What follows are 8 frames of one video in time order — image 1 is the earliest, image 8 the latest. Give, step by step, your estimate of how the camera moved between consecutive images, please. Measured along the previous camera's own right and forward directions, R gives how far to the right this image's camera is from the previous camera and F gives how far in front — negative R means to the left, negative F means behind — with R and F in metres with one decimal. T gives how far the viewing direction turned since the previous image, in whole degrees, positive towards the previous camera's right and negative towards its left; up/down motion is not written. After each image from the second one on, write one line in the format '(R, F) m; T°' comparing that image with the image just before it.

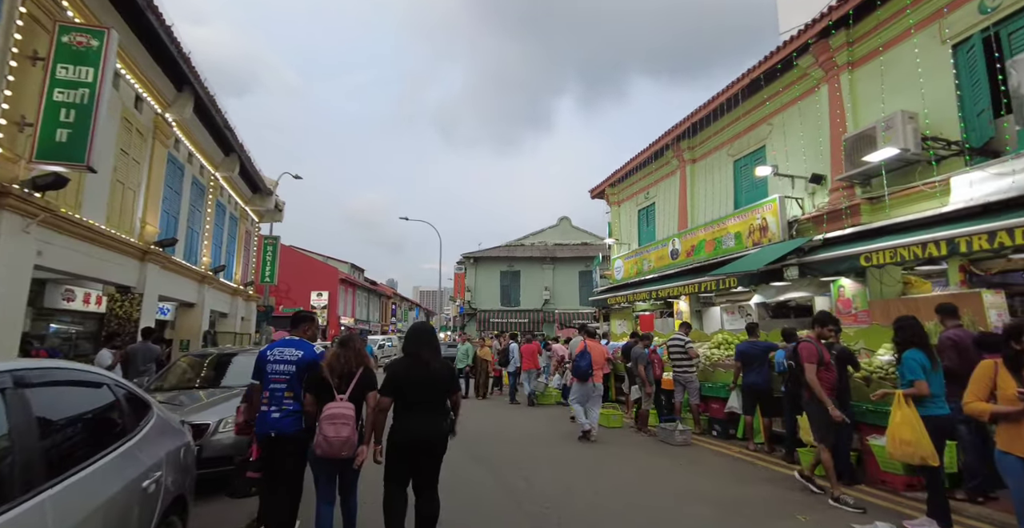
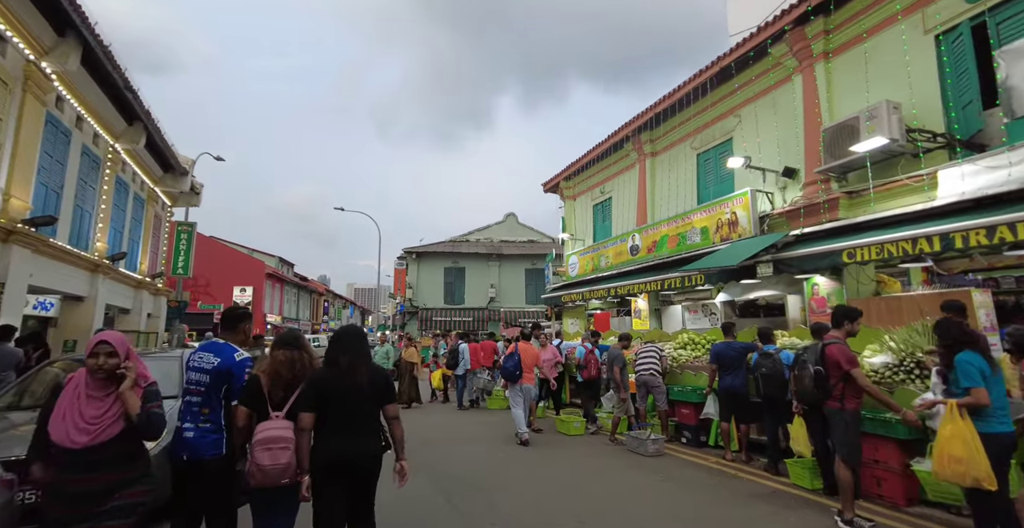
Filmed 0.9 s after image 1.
(-0.3, +1.1) m; +7°
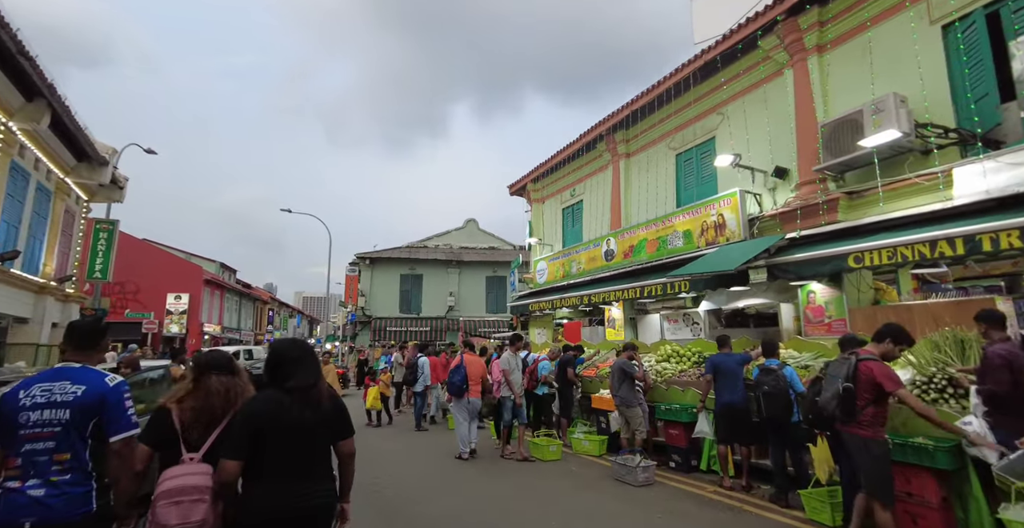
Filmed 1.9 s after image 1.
(-0.3, +1.1) m; +5°
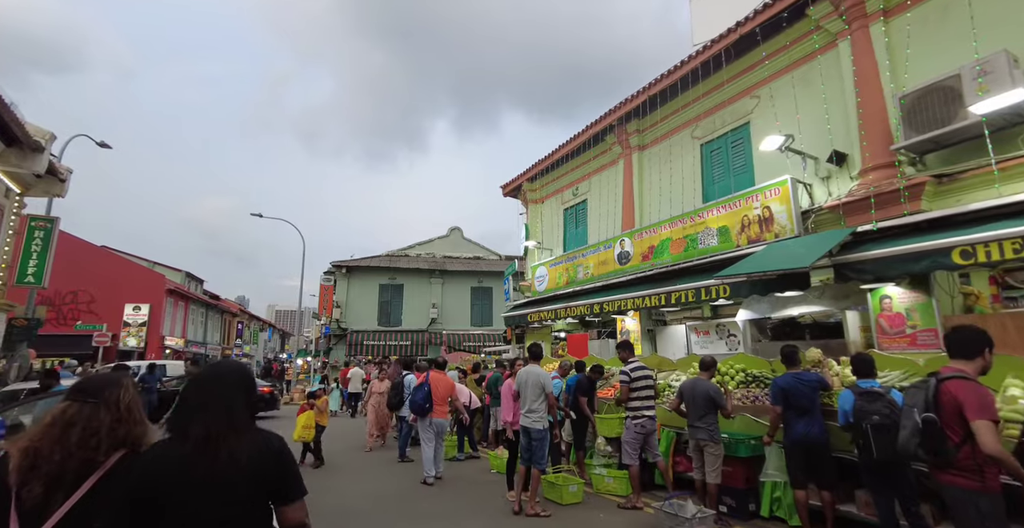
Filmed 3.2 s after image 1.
(-0.5, +1.7) m; +2°
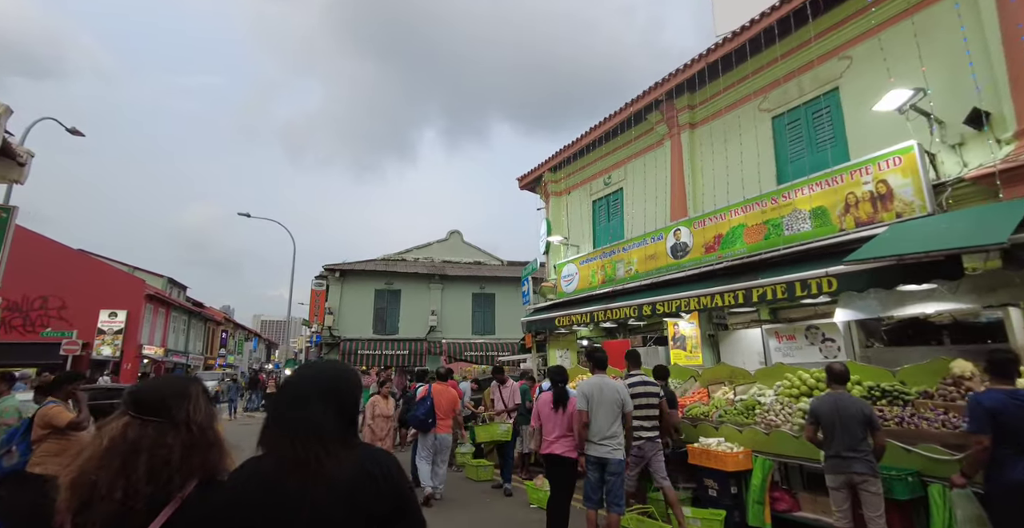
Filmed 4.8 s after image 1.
(-0.9, +1.7) m; +1°
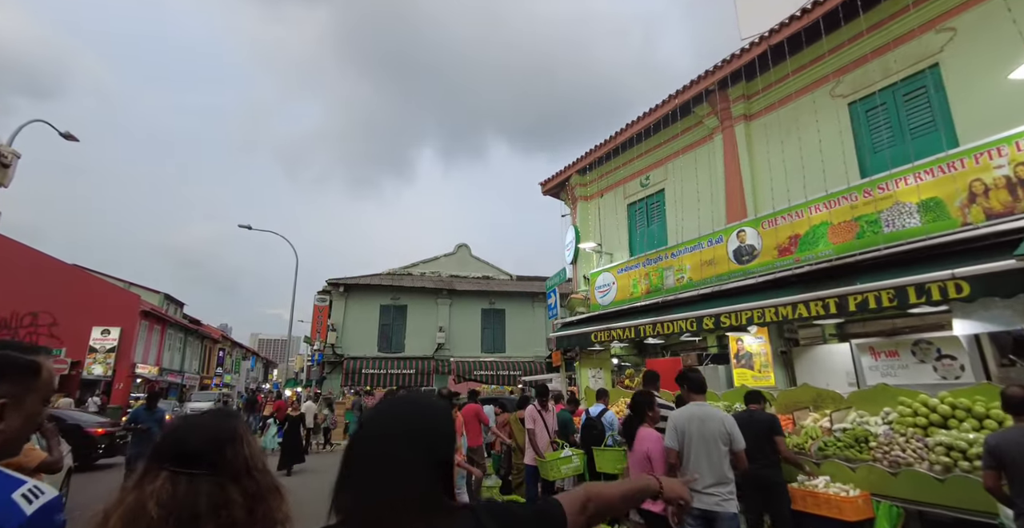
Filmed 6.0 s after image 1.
(-0.7, +1.2) m; 0°
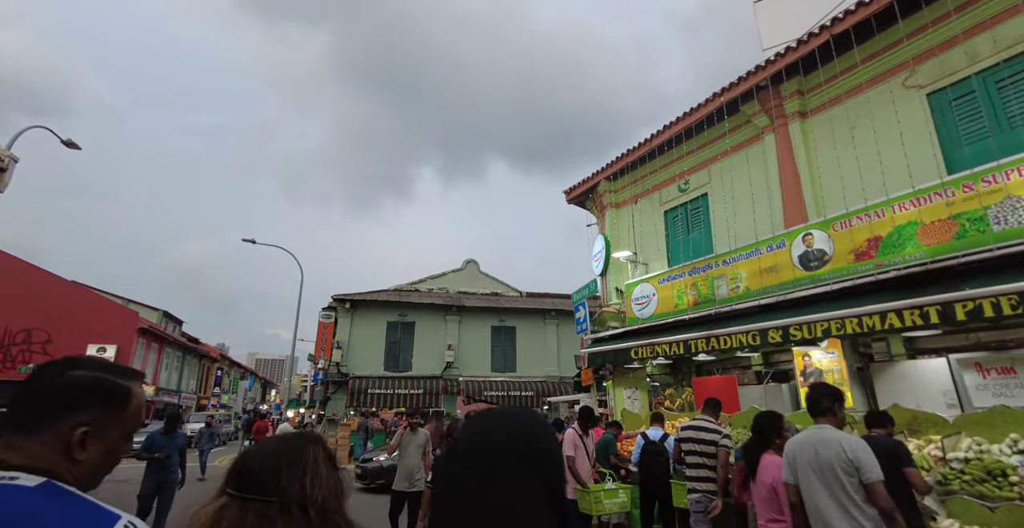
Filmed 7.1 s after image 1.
(-0.7, +0.9) m; 0°
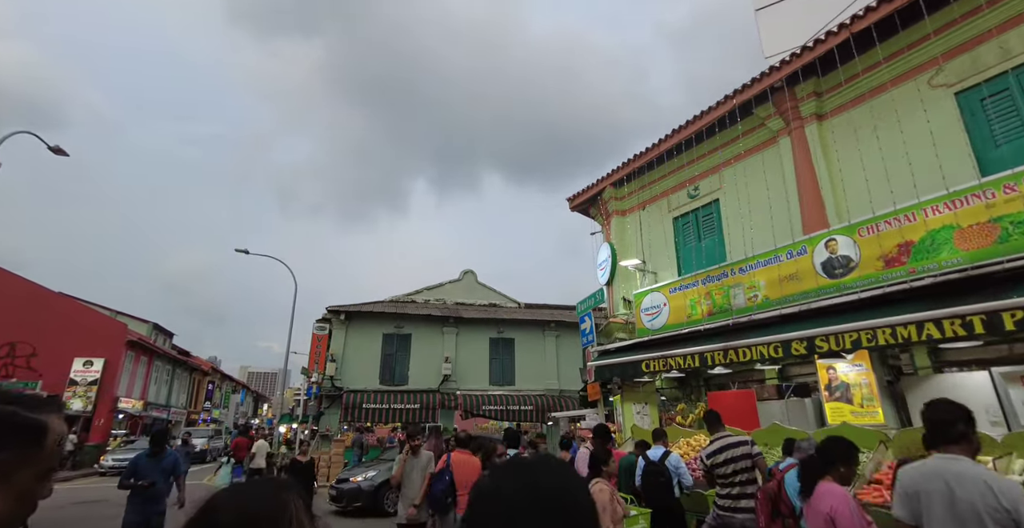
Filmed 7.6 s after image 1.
(-0.2, +0.5) m; +1°
